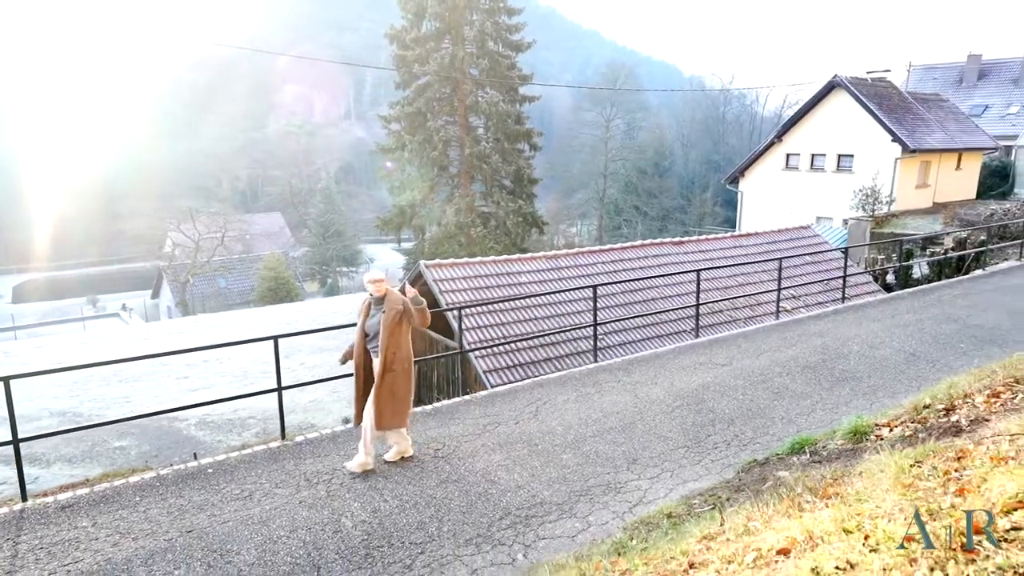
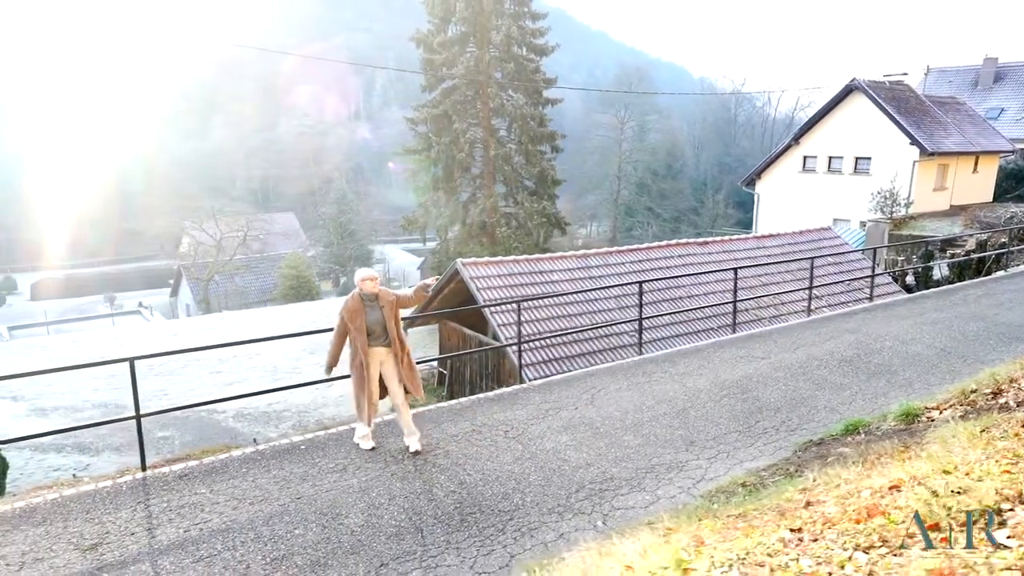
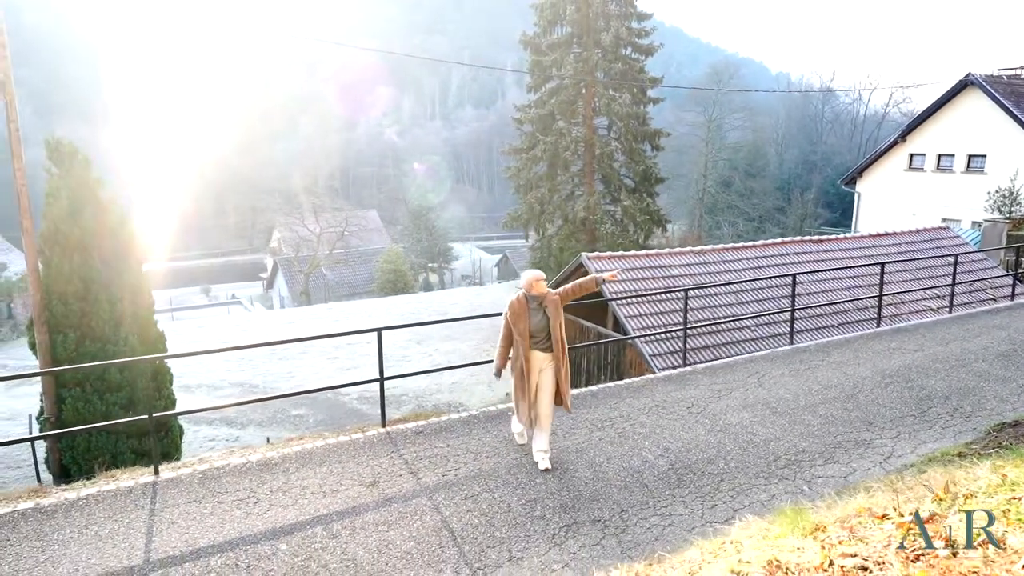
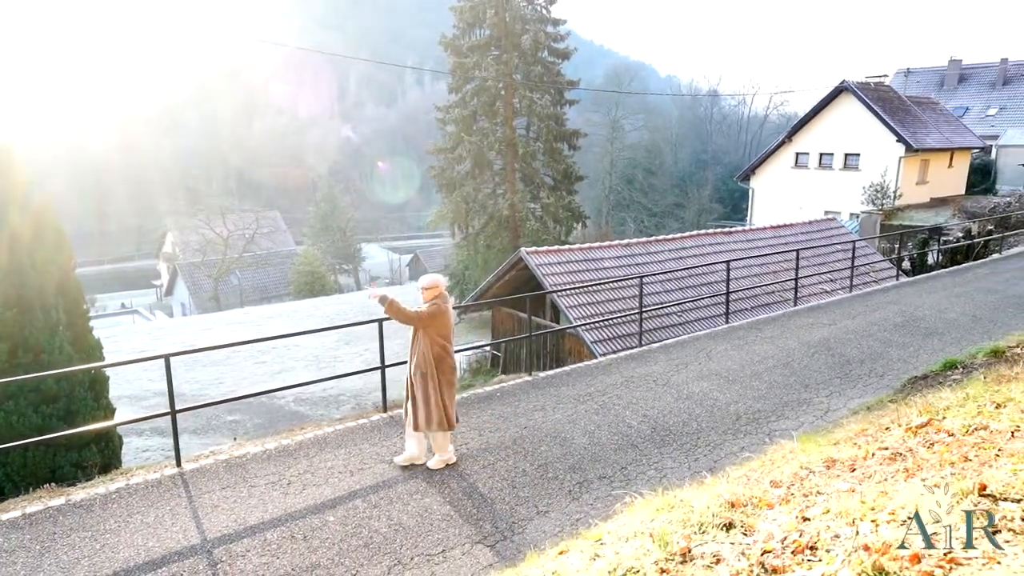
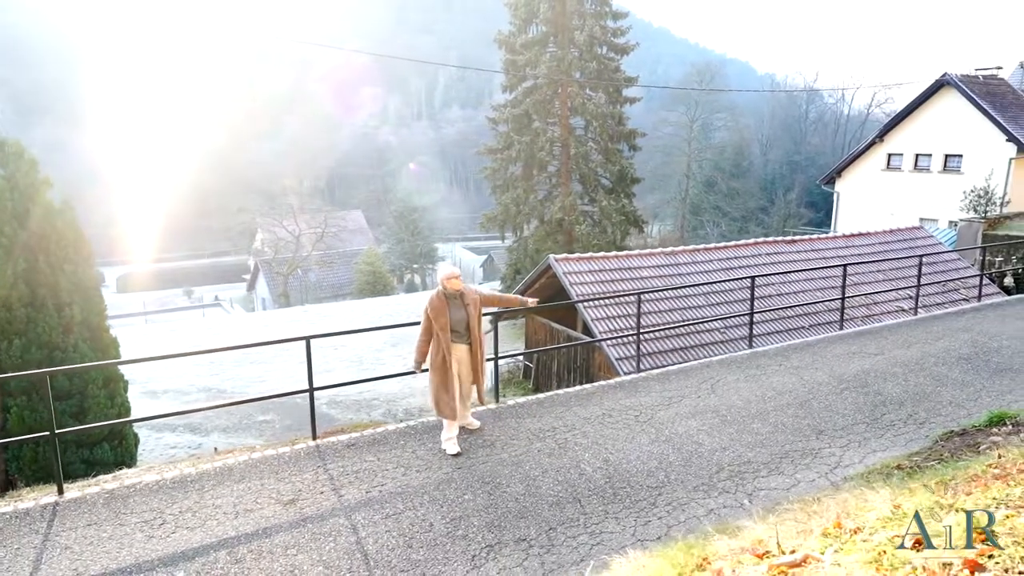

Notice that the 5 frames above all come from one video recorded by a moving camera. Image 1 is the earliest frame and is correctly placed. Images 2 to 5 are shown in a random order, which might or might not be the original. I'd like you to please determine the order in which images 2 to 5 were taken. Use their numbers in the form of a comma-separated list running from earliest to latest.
2, 5, 3, 4
